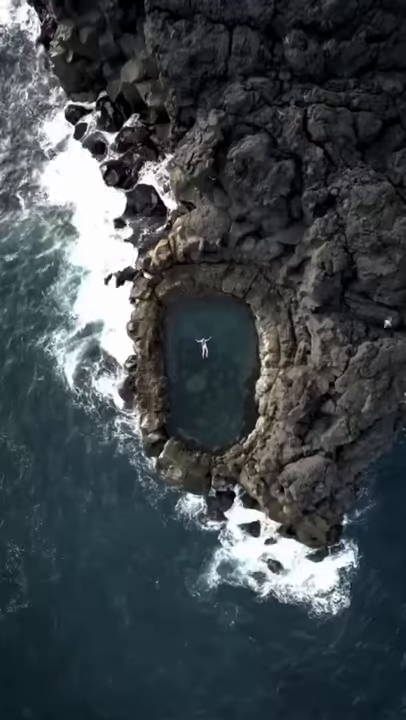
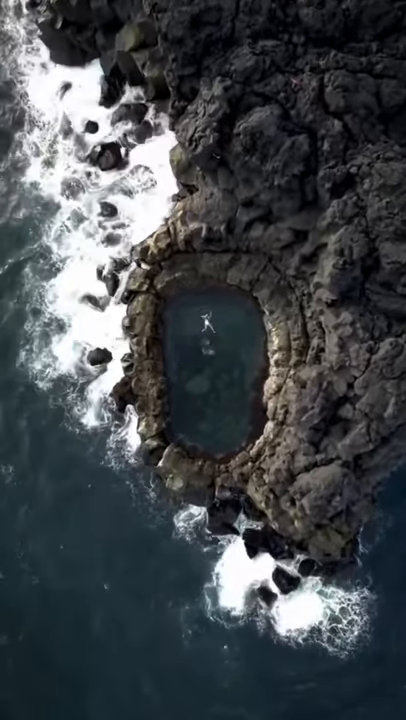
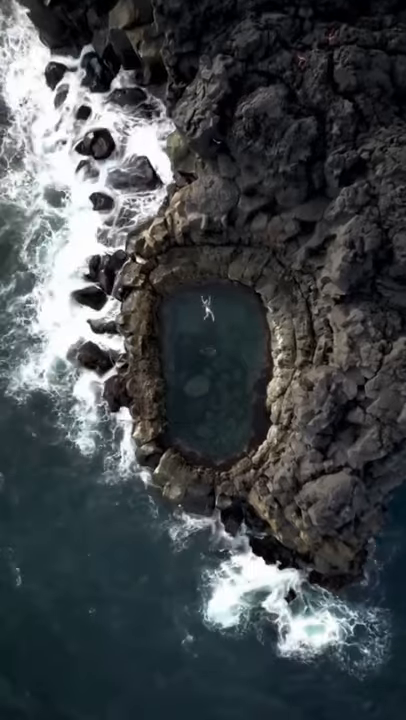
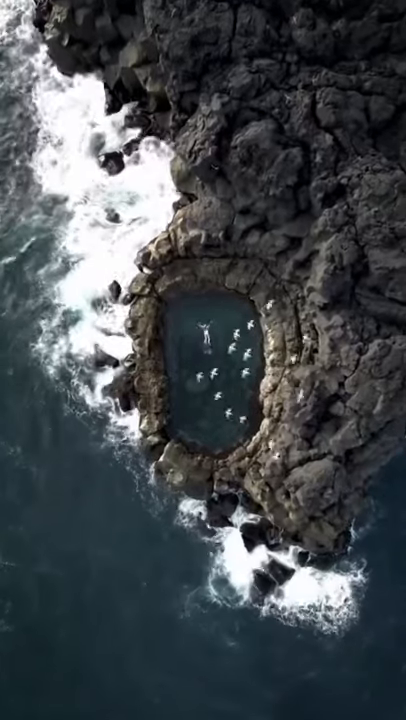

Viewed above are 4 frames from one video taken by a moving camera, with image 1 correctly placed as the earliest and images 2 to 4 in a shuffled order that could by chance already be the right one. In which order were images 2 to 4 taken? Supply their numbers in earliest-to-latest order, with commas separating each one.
4, 2, 3
